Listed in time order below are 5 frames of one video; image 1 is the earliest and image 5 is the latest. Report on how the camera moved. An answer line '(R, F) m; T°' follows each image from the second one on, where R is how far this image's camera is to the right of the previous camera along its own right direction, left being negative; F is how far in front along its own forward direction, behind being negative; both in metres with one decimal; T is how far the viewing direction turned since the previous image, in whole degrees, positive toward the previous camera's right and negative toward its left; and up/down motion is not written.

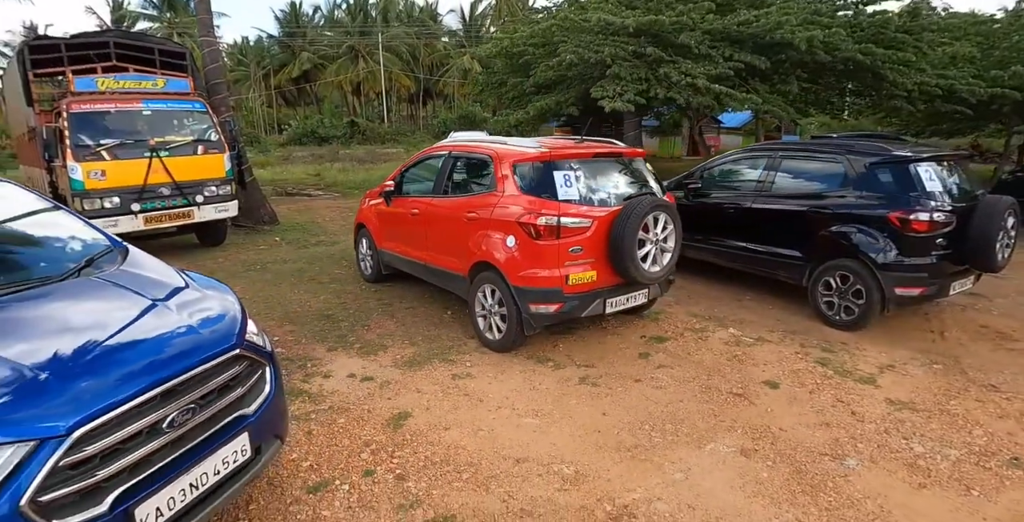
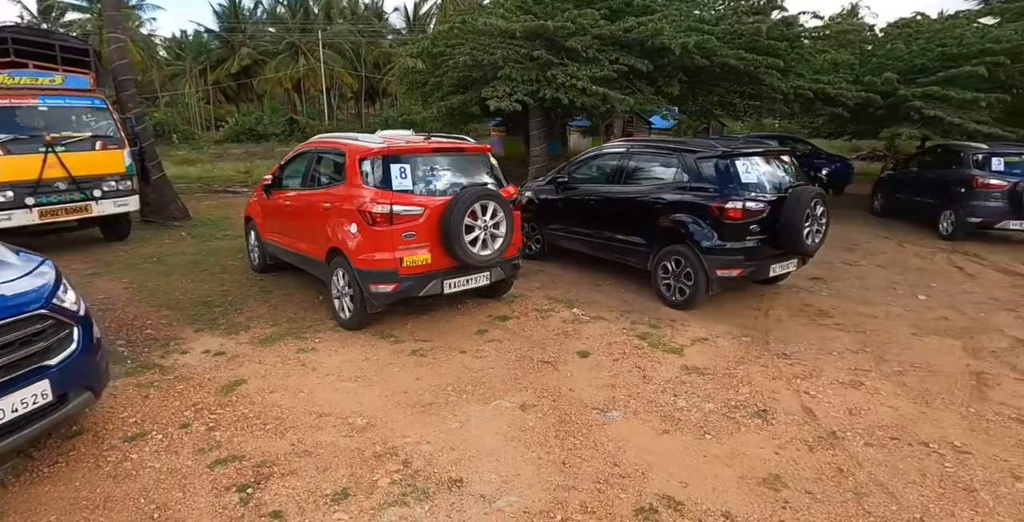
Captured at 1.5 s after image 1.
(+1.1, -0.5) m; +2°
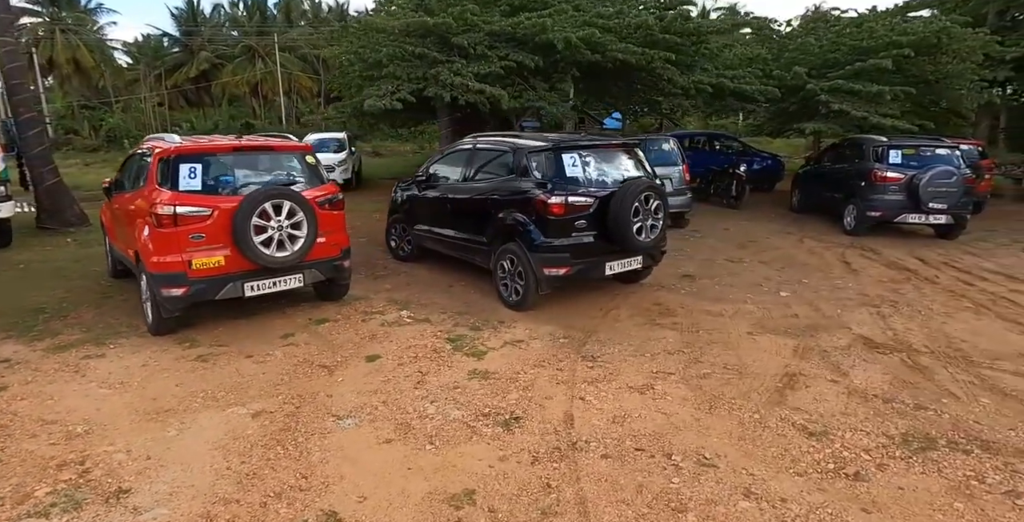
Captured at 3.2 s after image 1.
(+1.8, +0.2) m; -2°
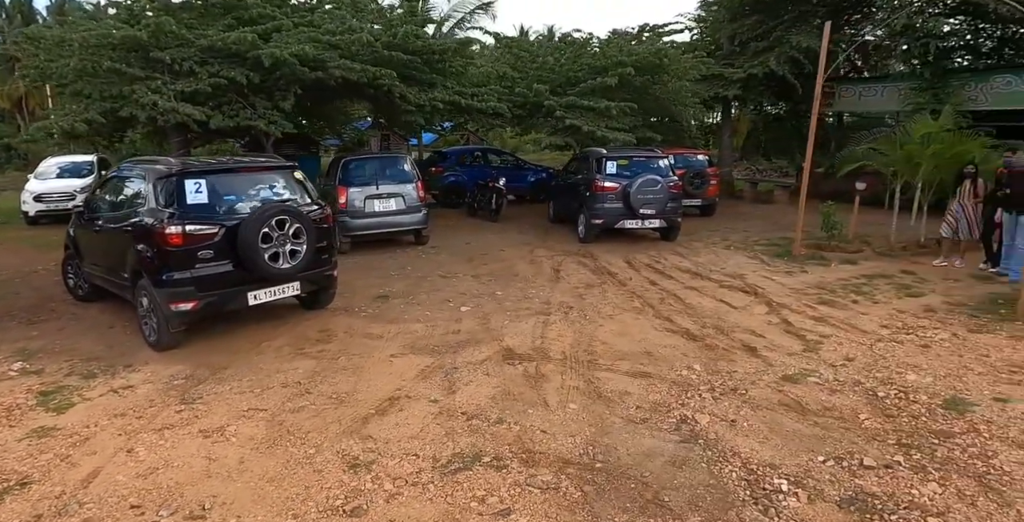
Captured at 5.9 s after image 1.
(+2.5, -0.2) m; +9°
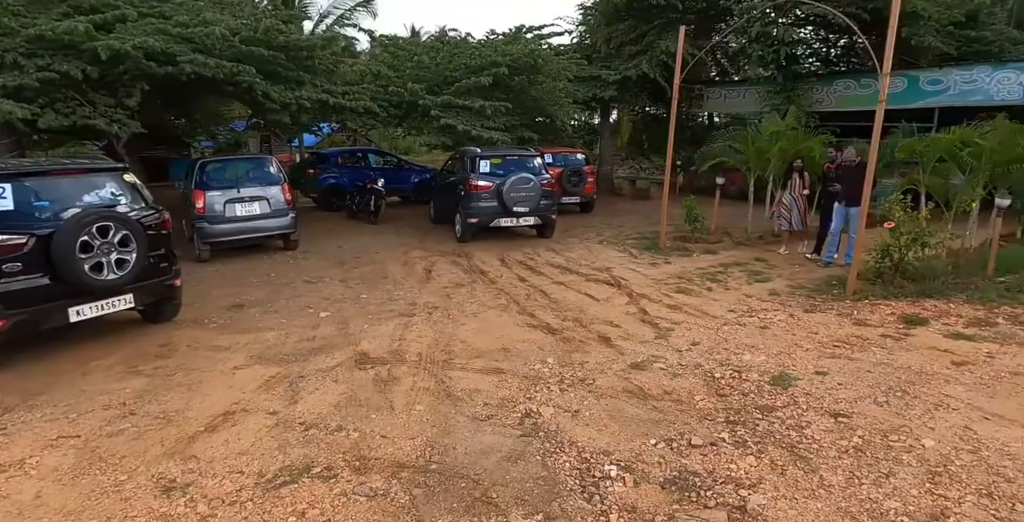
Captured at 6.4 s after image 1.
(+0.6, -0.1) m; +8°
